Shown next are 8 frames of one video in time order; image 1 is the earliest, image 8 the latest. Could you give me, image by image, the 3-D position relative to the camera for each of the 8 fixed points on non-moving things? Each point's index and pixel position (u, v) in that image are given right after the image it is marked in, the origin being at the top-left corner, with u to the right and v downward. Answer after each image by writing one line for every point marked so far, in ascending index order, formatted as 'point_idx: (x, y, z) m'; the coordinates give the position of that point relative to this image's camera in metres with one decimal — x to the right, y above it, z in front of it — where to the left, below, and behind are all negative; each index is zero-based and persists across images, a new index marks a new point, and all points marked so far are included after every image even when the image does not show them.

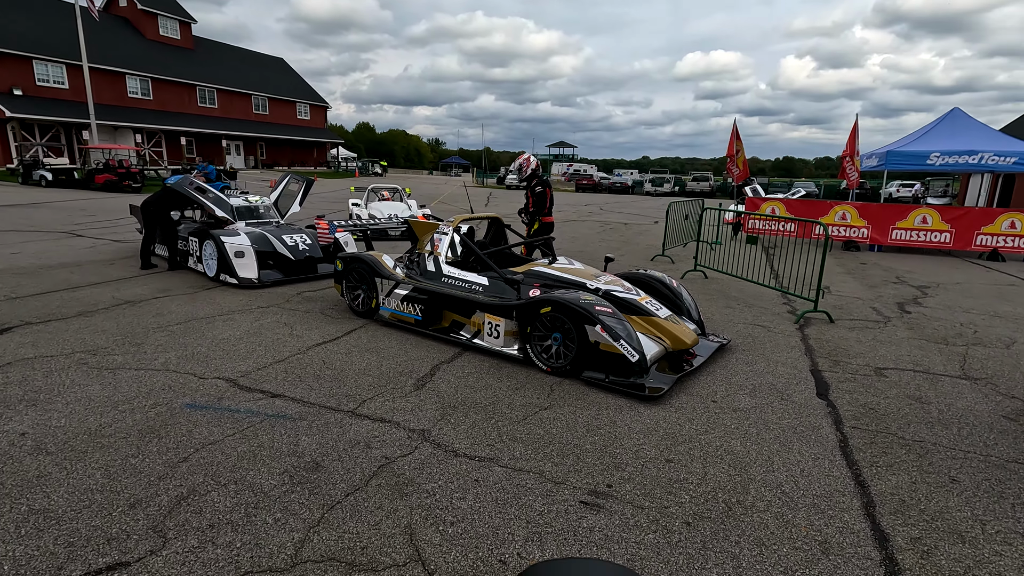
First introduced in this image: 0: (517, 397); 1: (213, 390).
0: (0.0, -0.8, +4.1) m
1: (-2.2, -0.8, +4.0) m
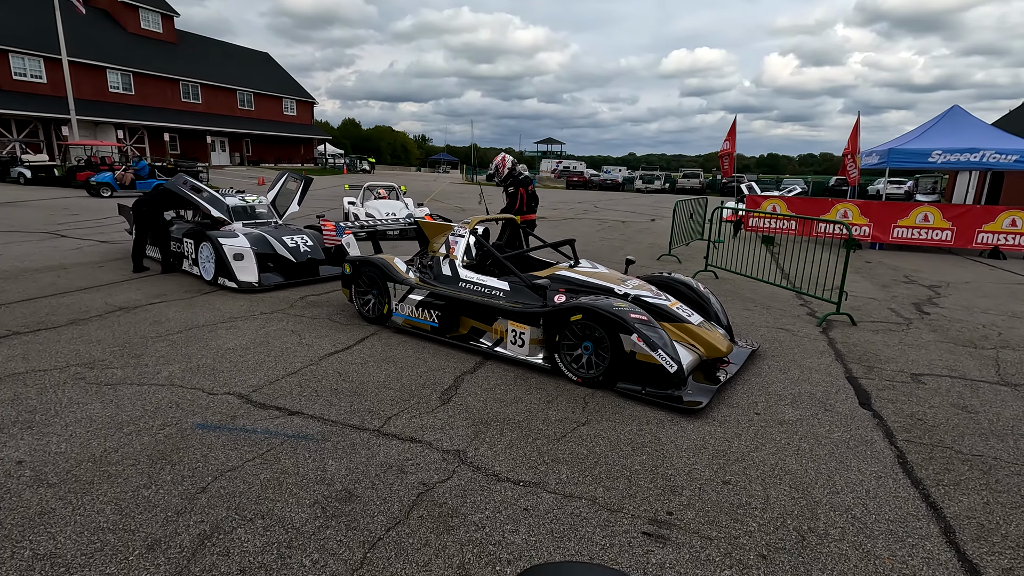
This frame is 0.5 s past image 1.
0: (+0.3, -0.9, +3.8) m
1: (-2.0, -0.8, +3.7) m
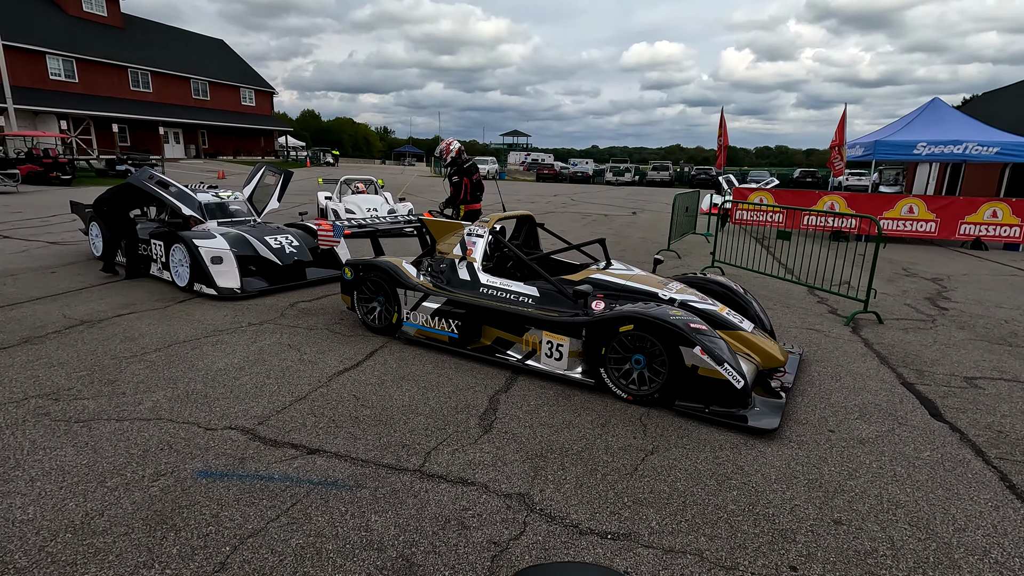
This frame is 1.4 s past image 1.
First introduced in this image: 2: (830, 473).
0: (+0.6, -0.9, +3.4) m
1: (-1.7, -0.9, +3.1) m
2: (+1.8, -1.1, +3.1) m
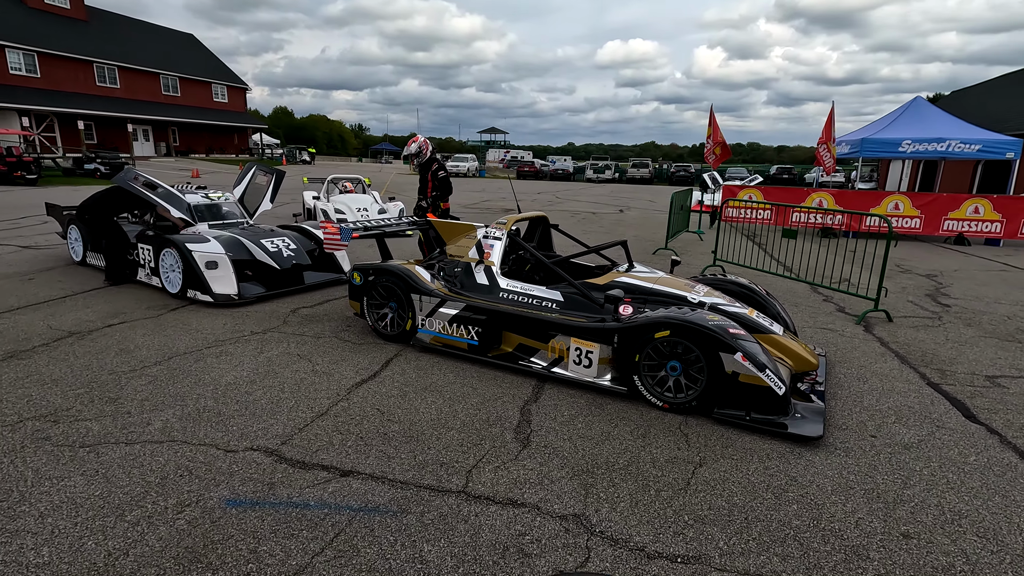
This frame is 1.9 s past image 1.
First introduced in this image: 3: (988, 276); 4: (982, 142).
0: (+0.9, -1.0, +3.2) m
1: (-1.4, -1.0, +2.9) m
2: (+2.1, -1.1, +3.0) m
3: (+7.9, +0.2, +8.9) m
4: (+10.8, +3.4, +12.3) m
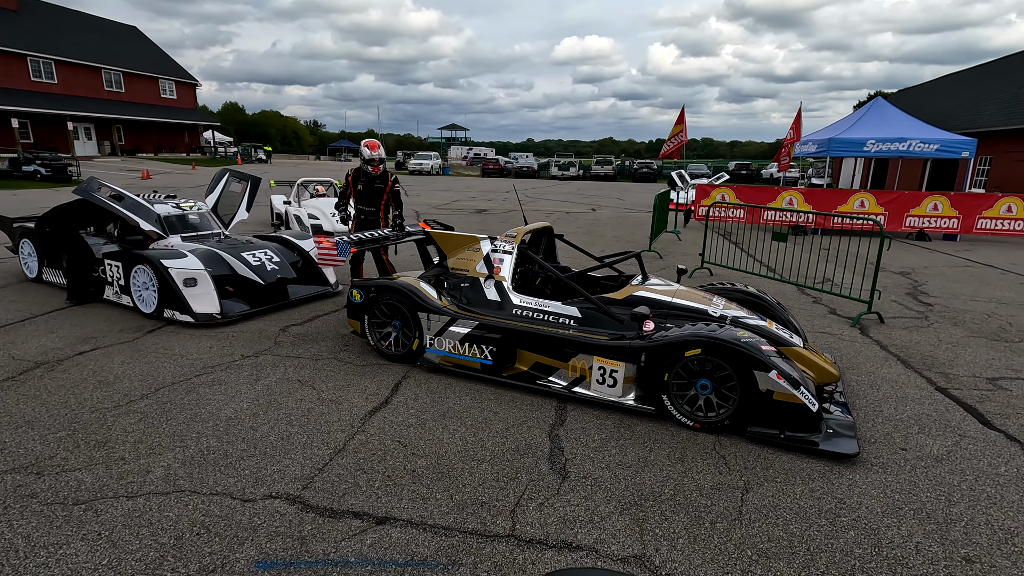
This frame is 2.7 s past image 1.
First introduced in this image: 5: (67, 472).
0: (+1.1, -1.1, +3.1) m
1: (-1.1, -1.2, +2.7) m
2: (+2.3, -1.2, +3.0) m
3: (+7.7, +0.3, +9.2) m
4: (+10.3, +3.5, +12.8) m
5: (-2.5, -1.0, +3.0) m
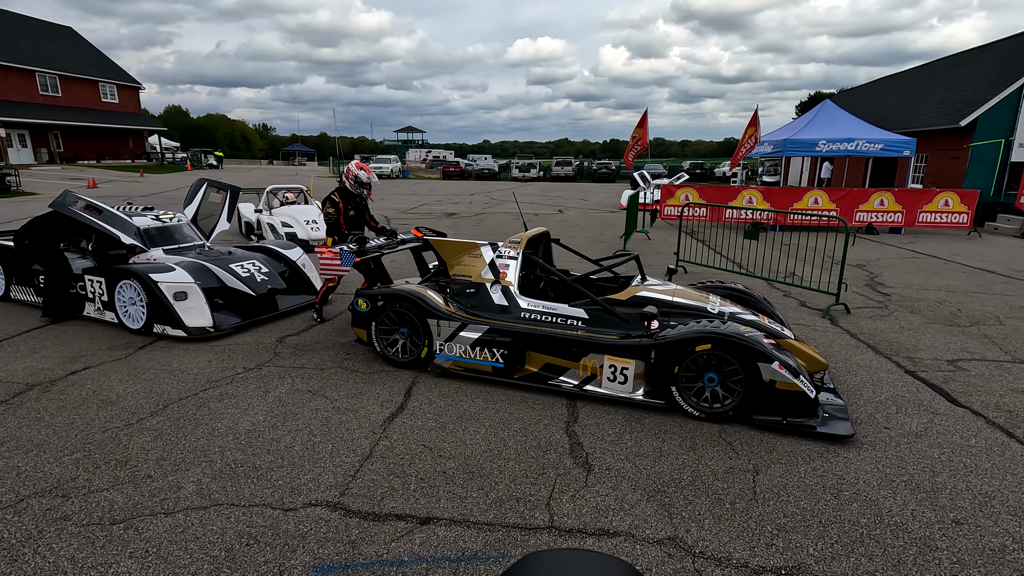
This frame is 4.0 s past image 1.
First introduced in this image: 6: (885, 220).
0: (+1.3, -1.1, +3.4) m
1: (-0.9, -1.2, +2.7) m
2: (+2.5, -1.1, +3.3) m
3: (+7.3, +0.5, +9.9) m
4: (+9.5, +3.8, +13.7) m
5: (-2.3, -1.1, +3.0) m
6: (+9.8, +1.8, +14.0) m
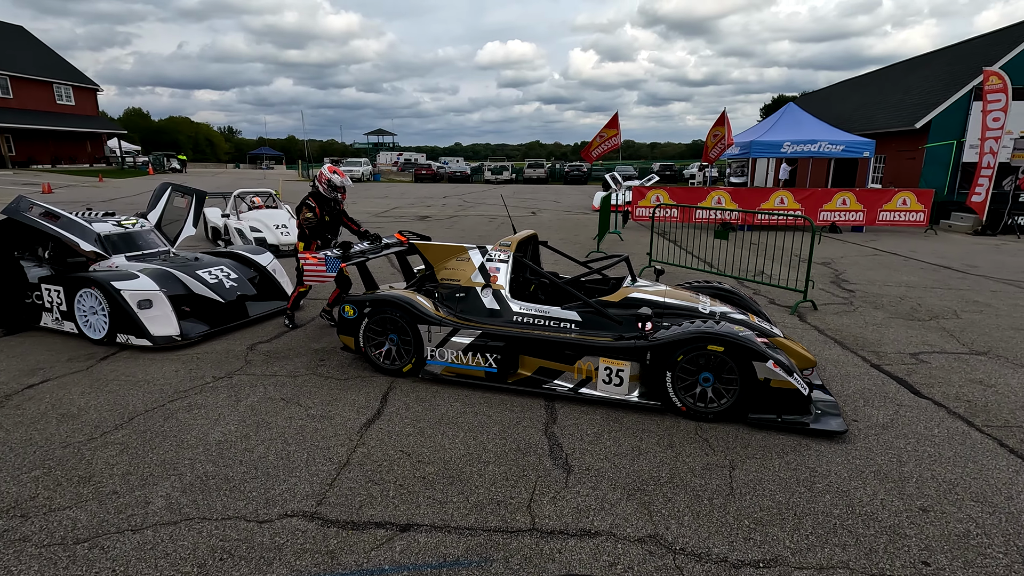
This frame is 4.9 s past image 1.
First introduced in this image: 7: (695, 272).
0: (+1.1, -1.1, +3.4) m
1: (-1.0, -1.3, +2.7) m
2: (+2.4, -1.1, +3.4) m
3: (+6.8, +0.5, +10.3) m
4: (+8.8, +3.9, +14.2) m
5: (-2.4, -1.2, +2.9) m
6: (+9.1, +1.9, +14.4) m
7: (+3.1, +0.3, +9.0) m
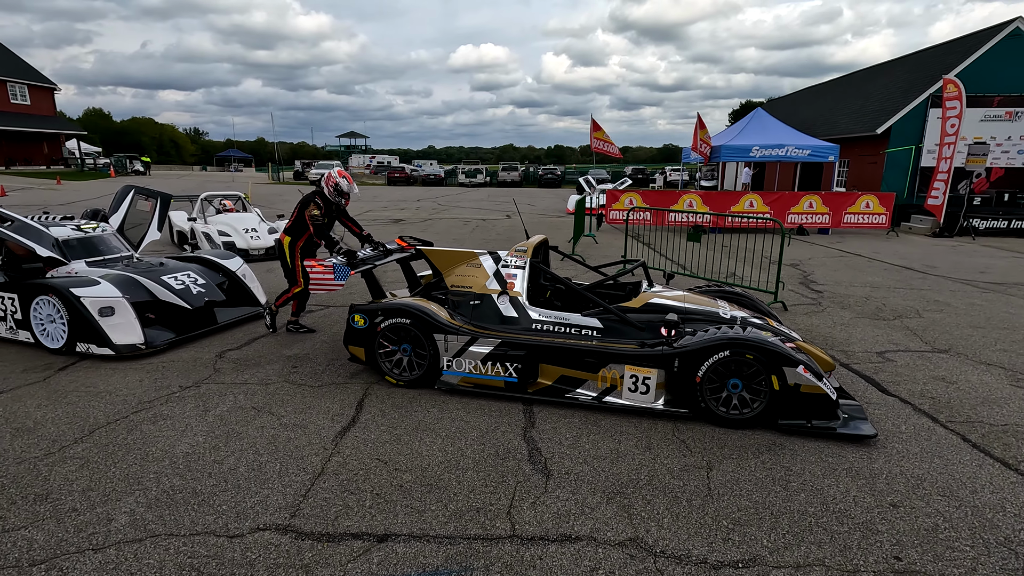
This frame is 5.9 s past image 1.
0: (+1.0, -1.1, +3.4) m
1: (-1.1, -1.3, +2.6) m
2: (+2.2, -1.1, +3.5) m
3: (+6.4, +0.5, +10.6) m
4: (+8.1, +3.8, +14.6) m
5: (-2.6, -1.2, +2.7) m
6: (+8.4, +1.8, +14.8) m
7: (+2.6, +0.2, +9.1) m
